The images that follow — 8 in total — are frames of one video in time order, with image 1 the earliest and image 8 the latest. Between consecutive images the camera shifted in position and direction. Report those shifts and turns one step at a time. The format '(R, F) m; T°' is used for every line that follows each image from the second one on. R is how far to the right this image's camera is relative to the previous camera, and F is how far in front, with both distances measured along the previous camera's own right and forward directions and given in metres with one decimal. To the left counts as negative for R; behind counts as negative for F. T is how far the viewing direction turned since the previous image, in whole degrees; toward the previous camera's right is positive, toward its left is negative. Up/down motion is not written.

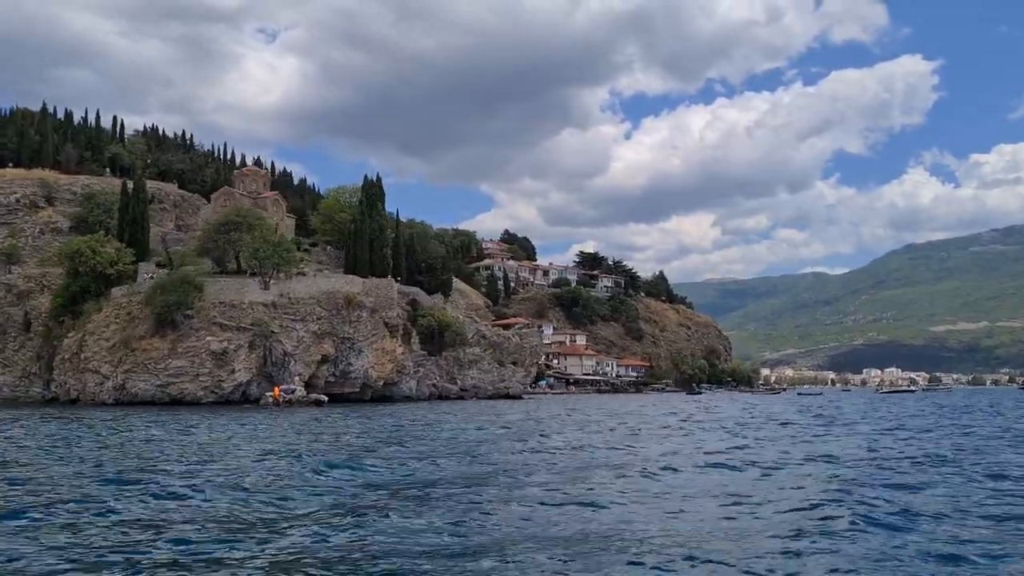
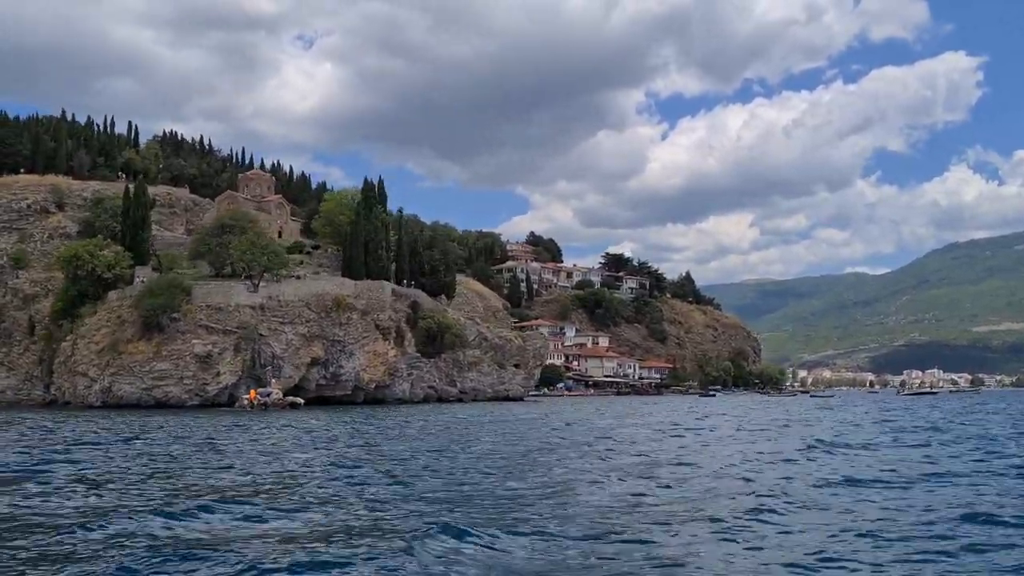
(+3.0, +0.7) m; -2°
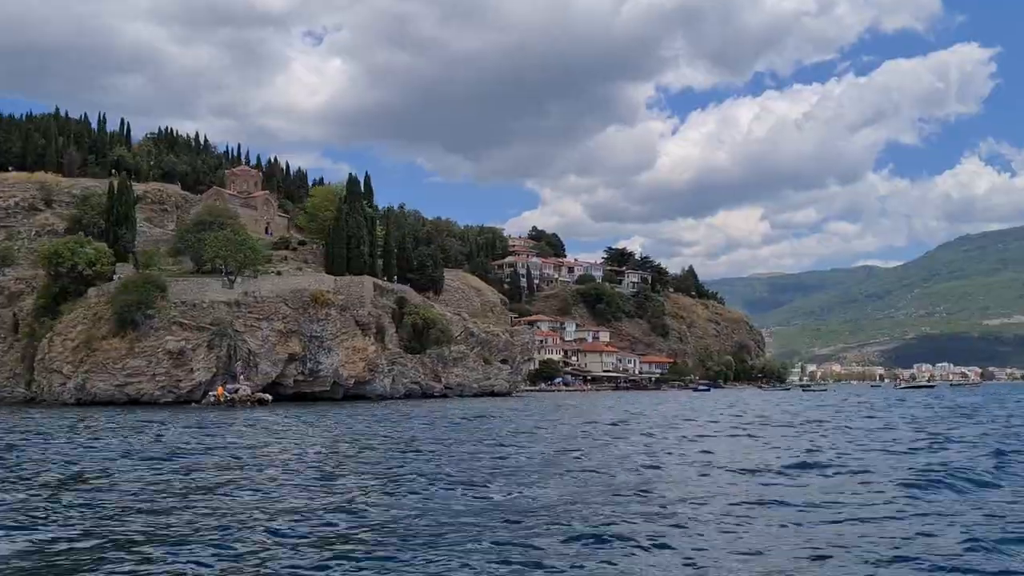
(+2.0, +0.5) m; -1°
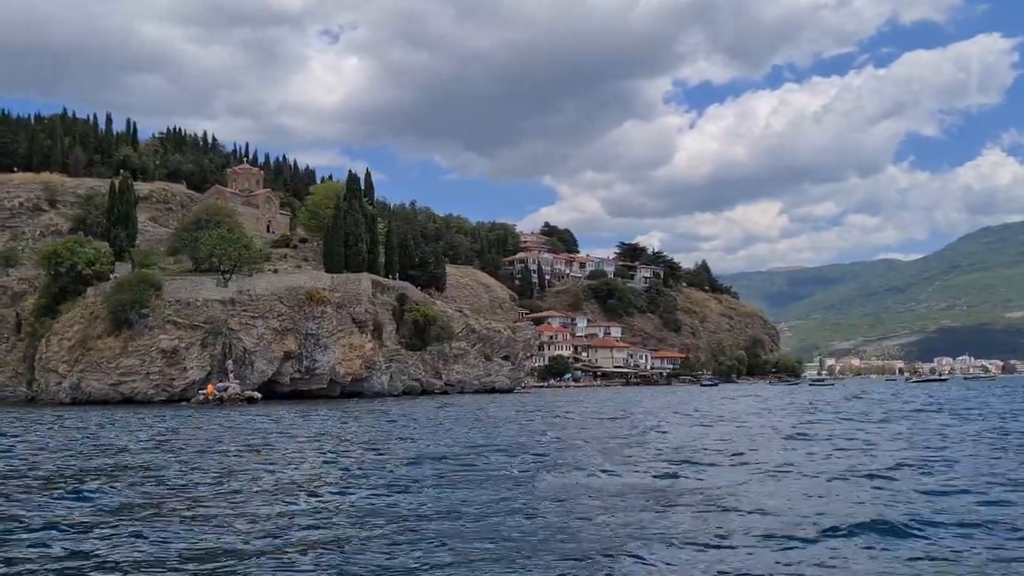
(+1.4, +0.4) m; -1°
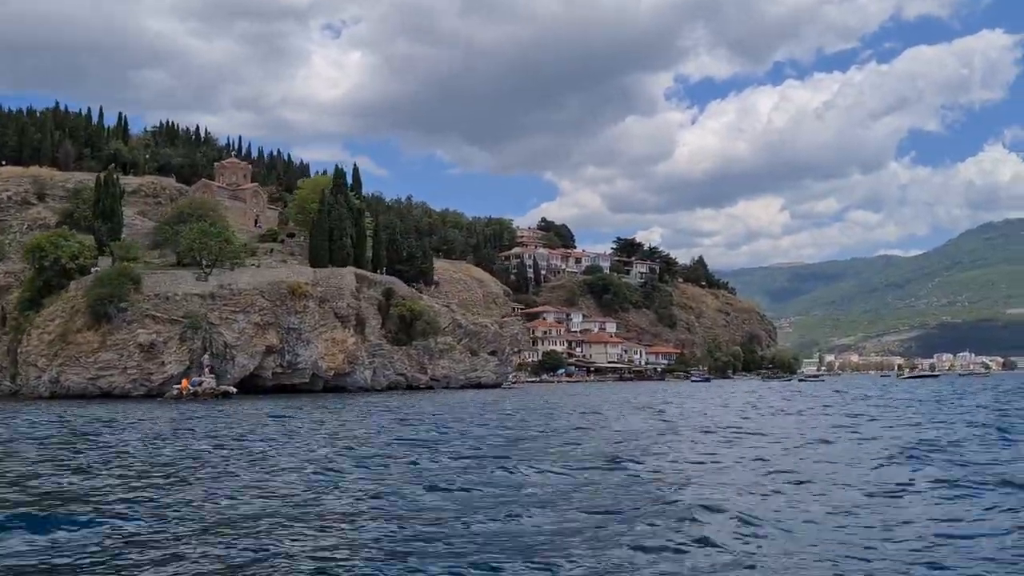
(+1.2, +0.2) m; 0°
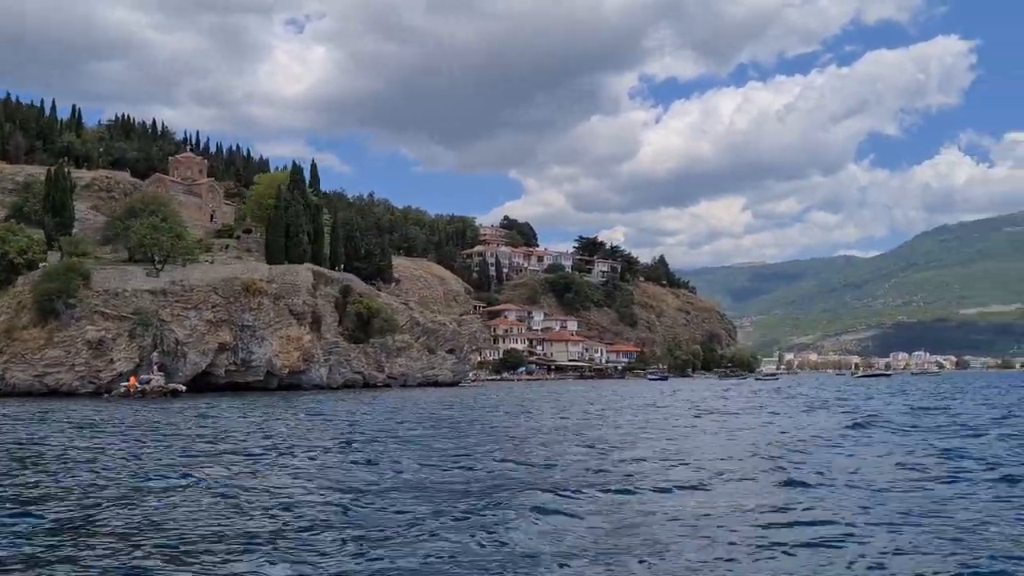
(+0.5, 0.0) m; +2°
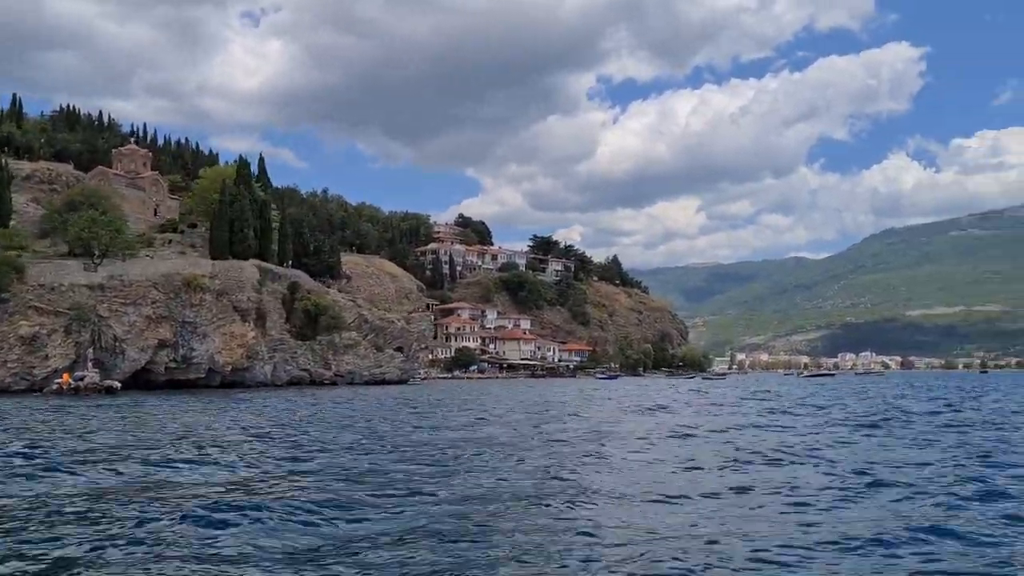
(+0.6, 0.0) m; +3°
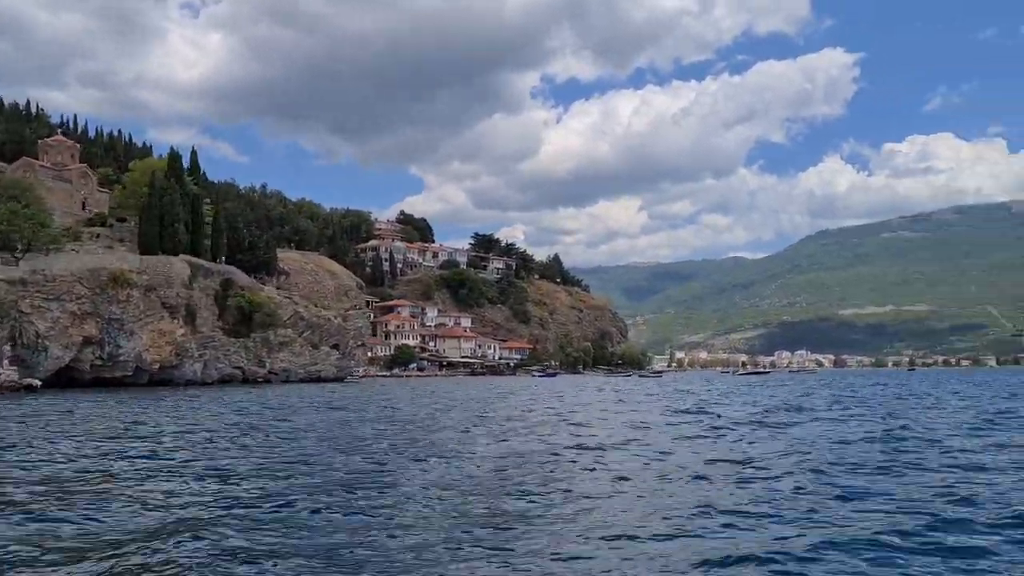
(+0.4, 0.0) m; +4°
